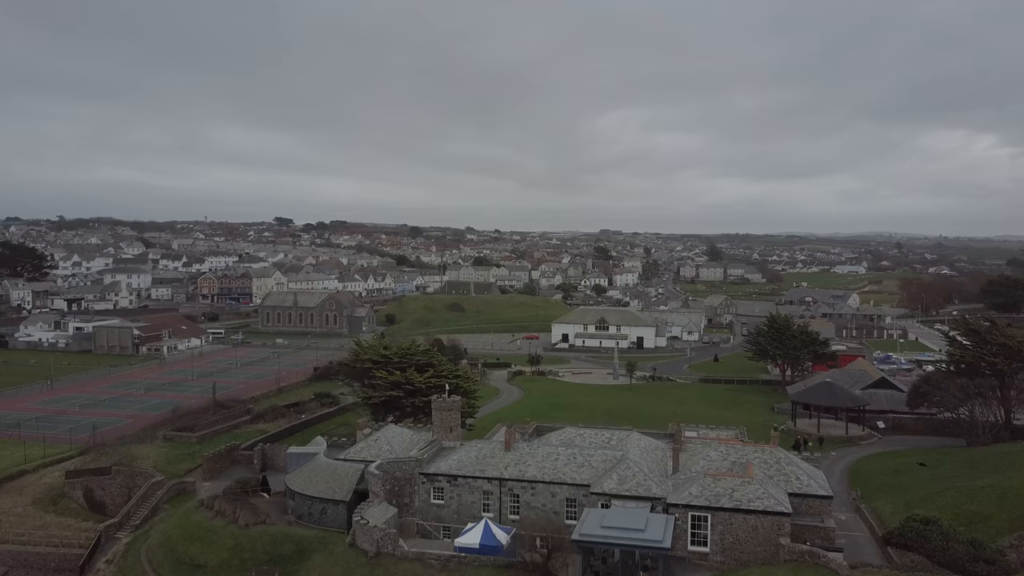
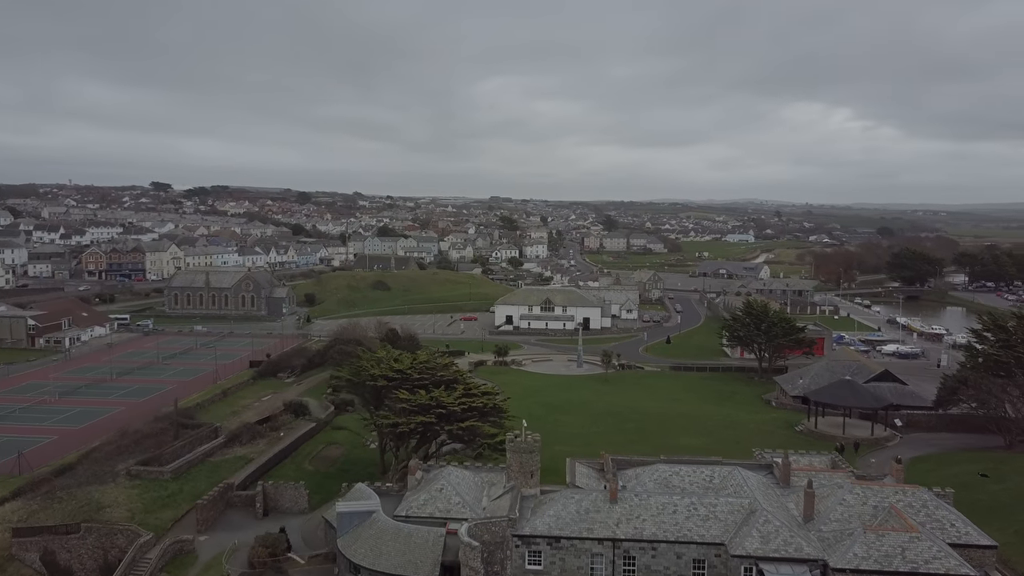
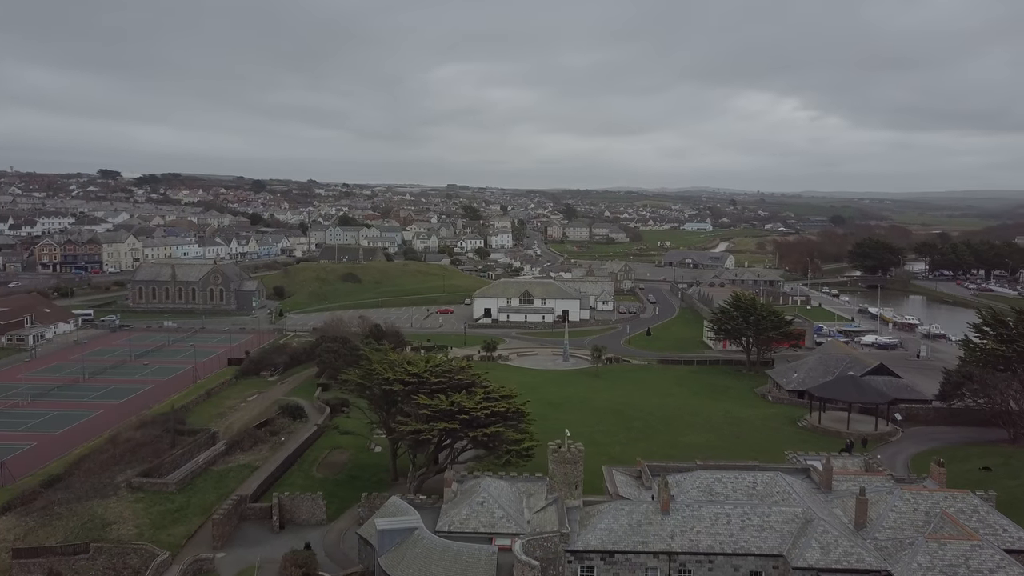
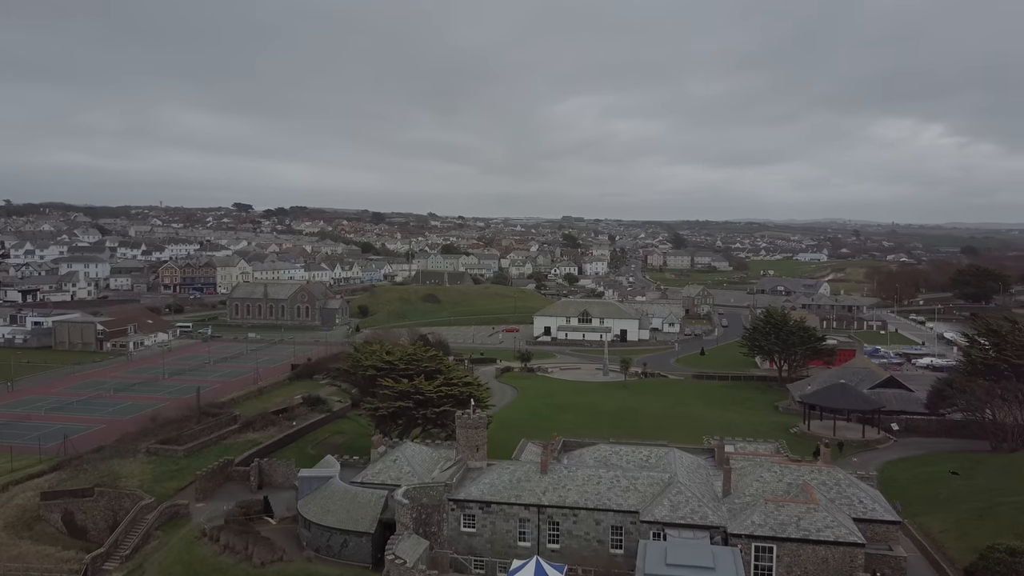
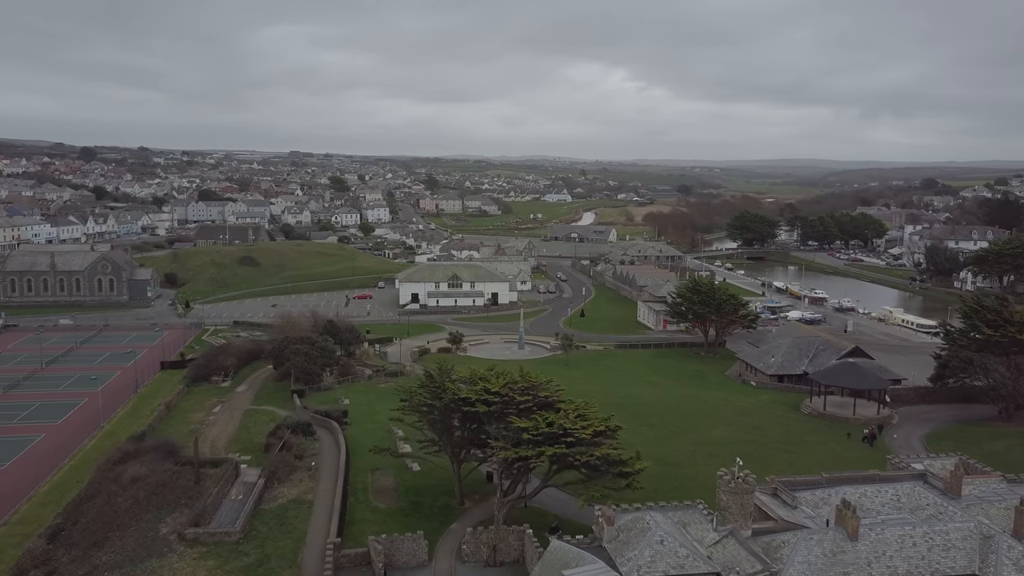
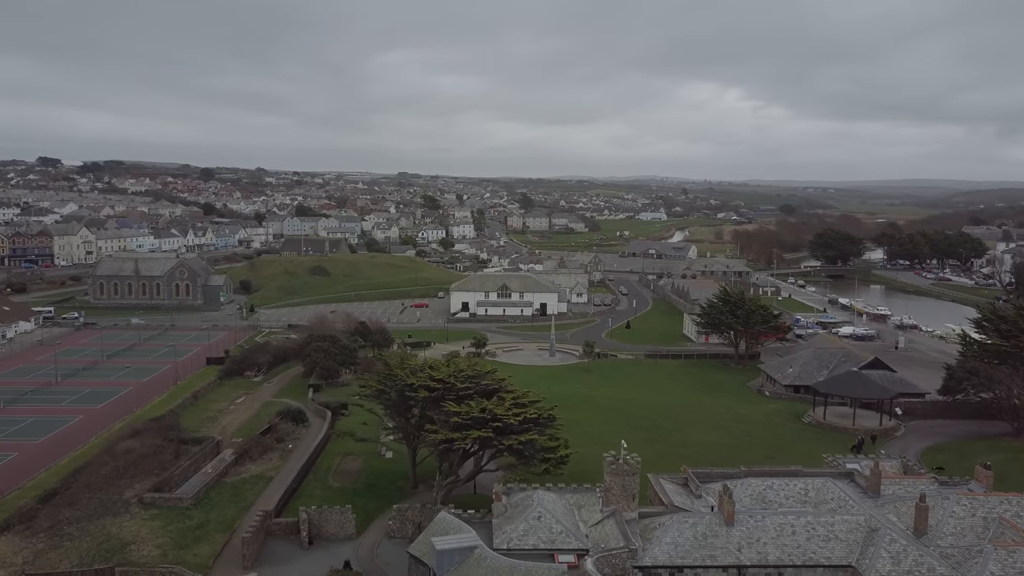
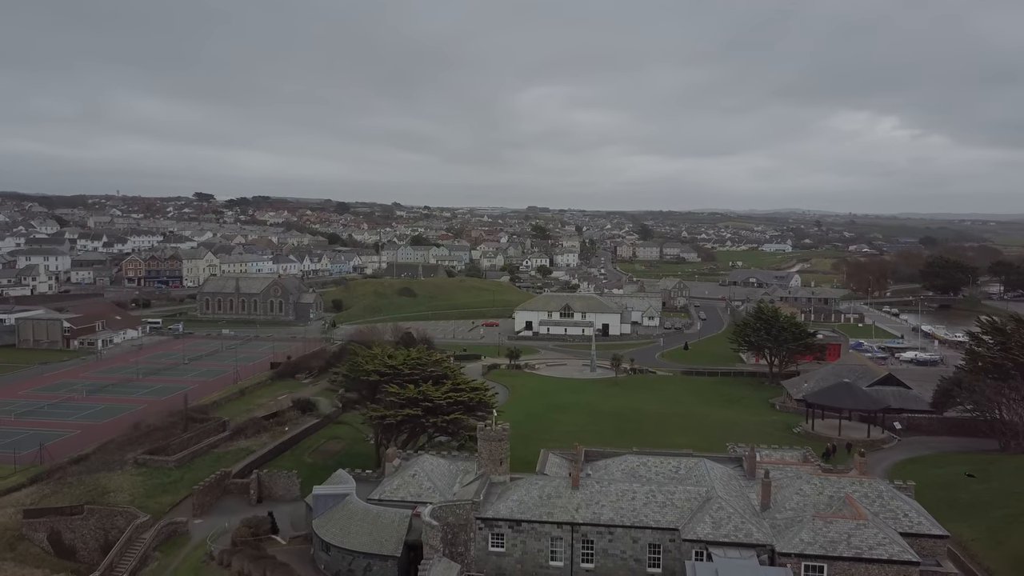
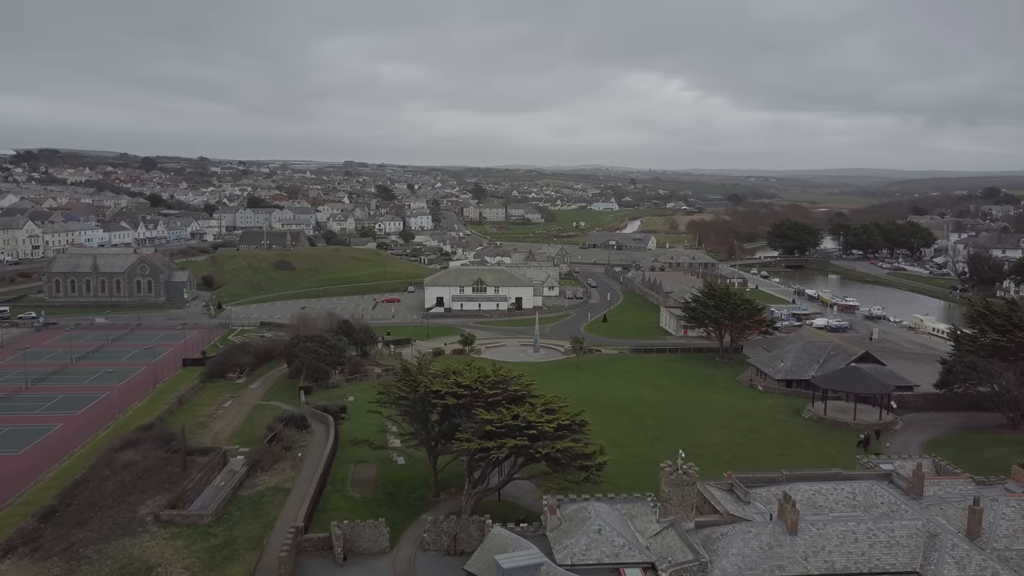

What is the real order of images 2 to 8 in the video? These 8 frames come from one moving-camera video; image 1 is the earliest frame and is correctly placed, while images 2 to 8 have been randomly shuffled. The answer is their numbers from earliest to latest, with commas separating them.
4, 7, 2, 3, 6, 8, 5
